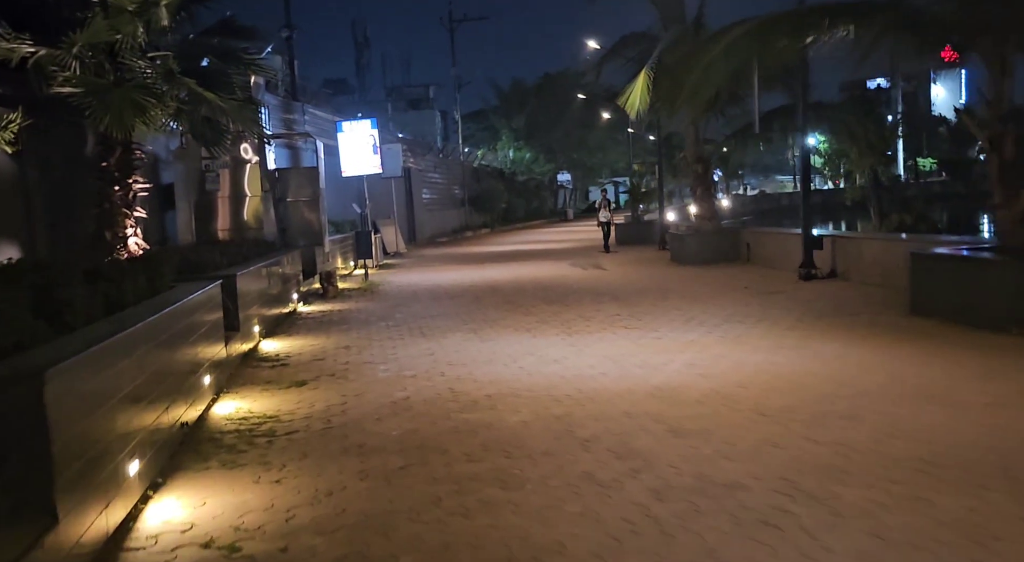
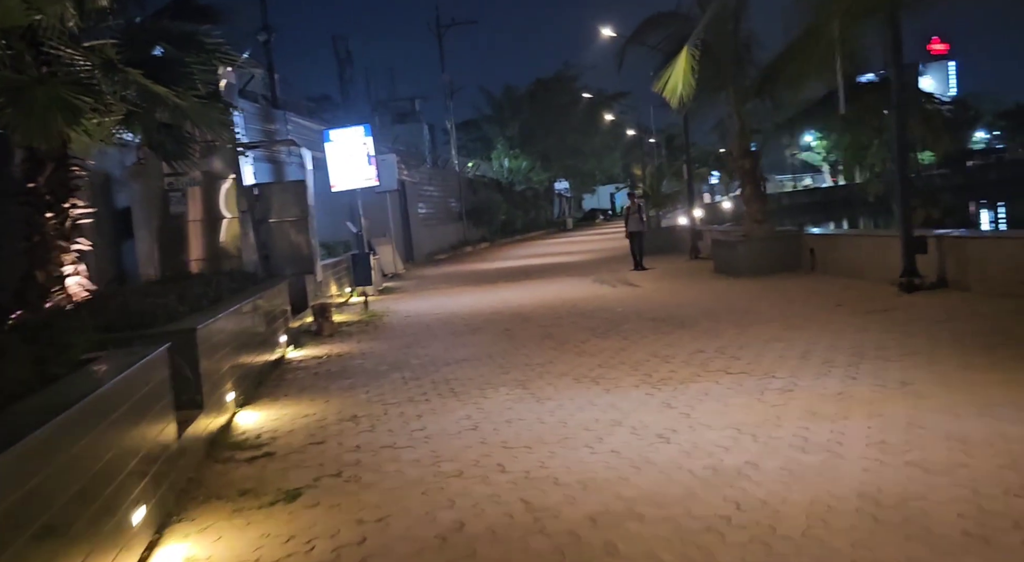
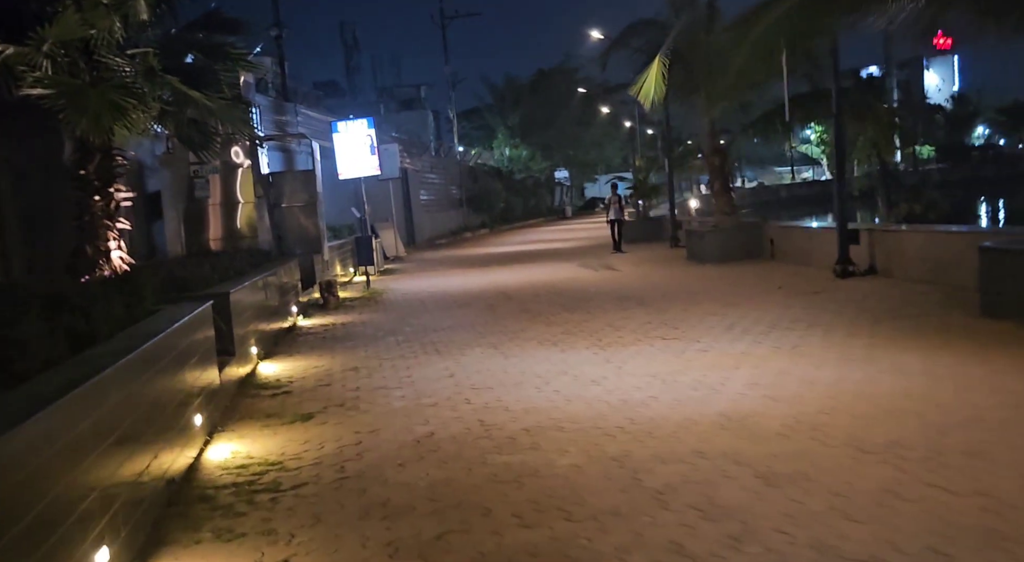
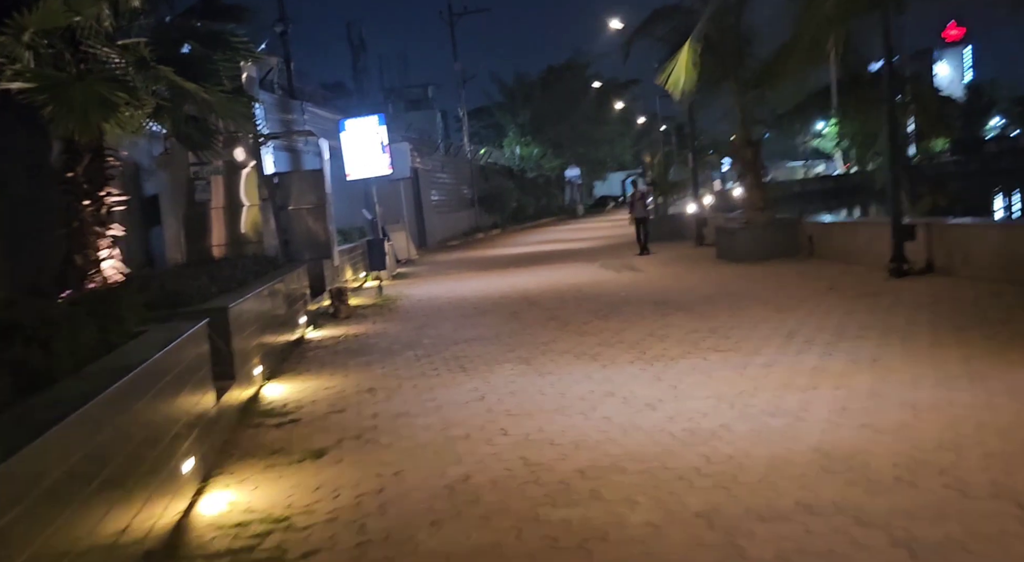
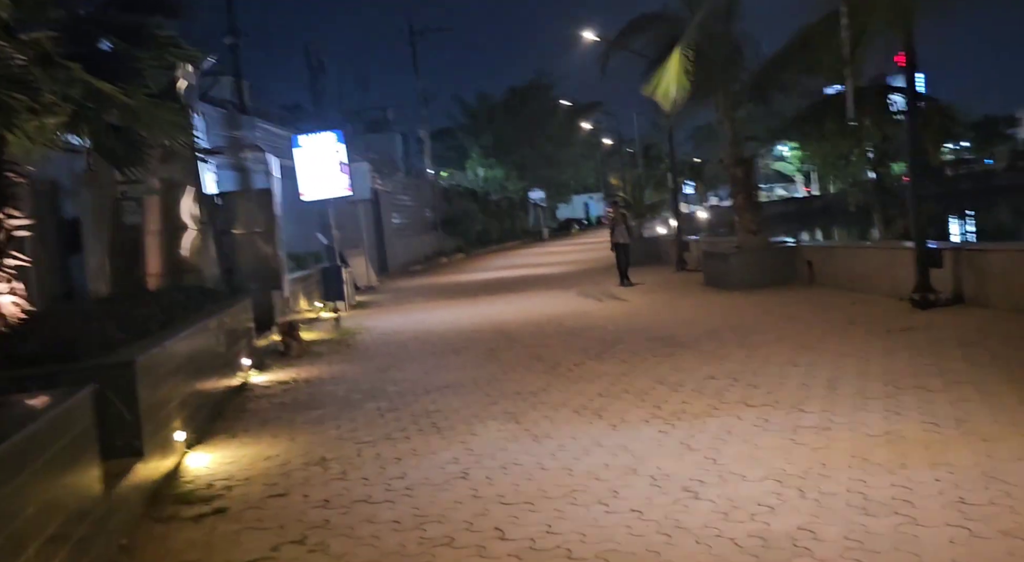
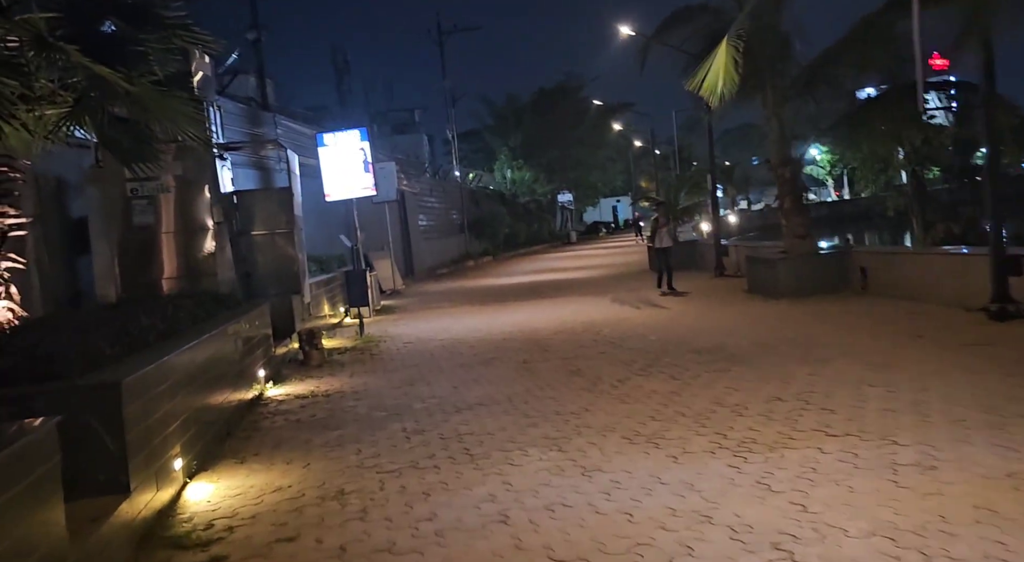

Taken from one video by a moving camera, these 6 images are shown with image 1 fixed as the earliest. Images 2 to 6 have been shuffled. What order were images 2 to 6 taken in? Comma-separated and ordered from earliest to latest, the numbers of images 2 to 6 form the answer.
3, 4, 2, 5, 6
